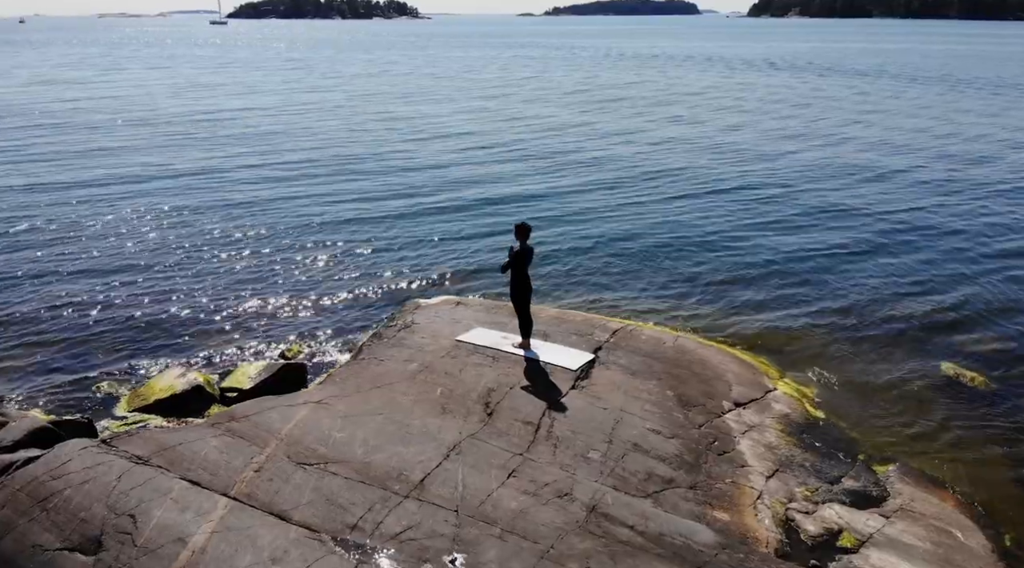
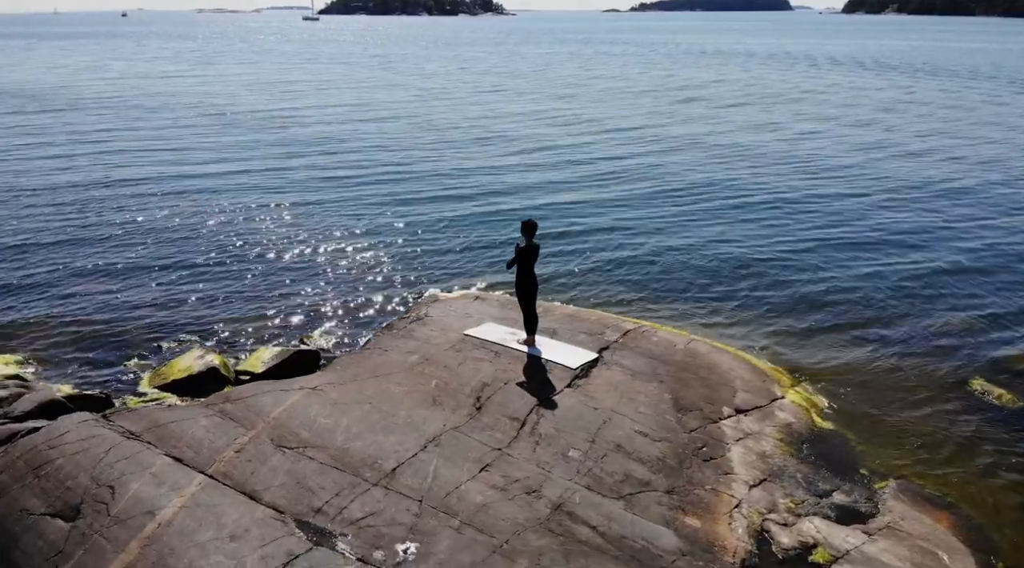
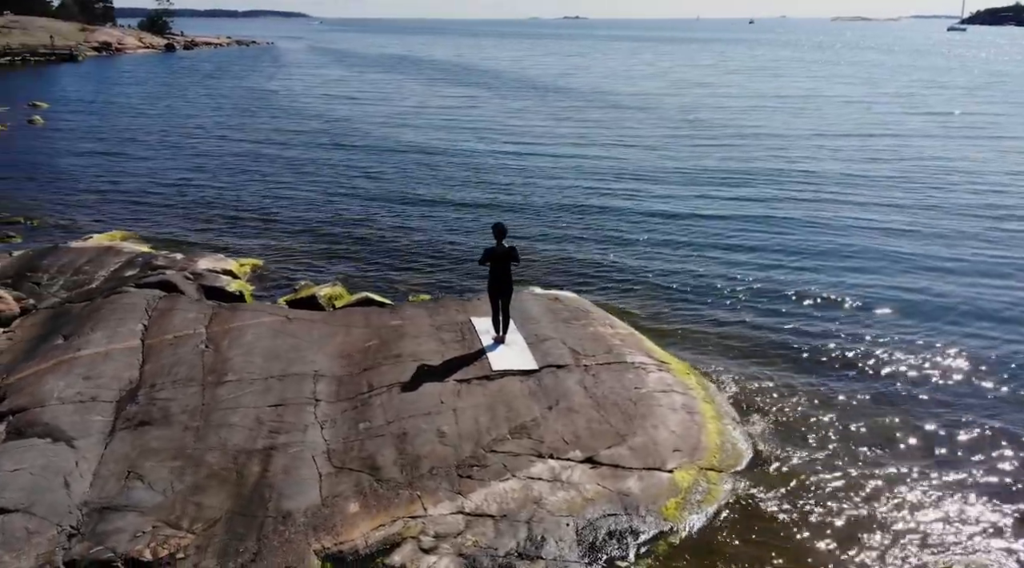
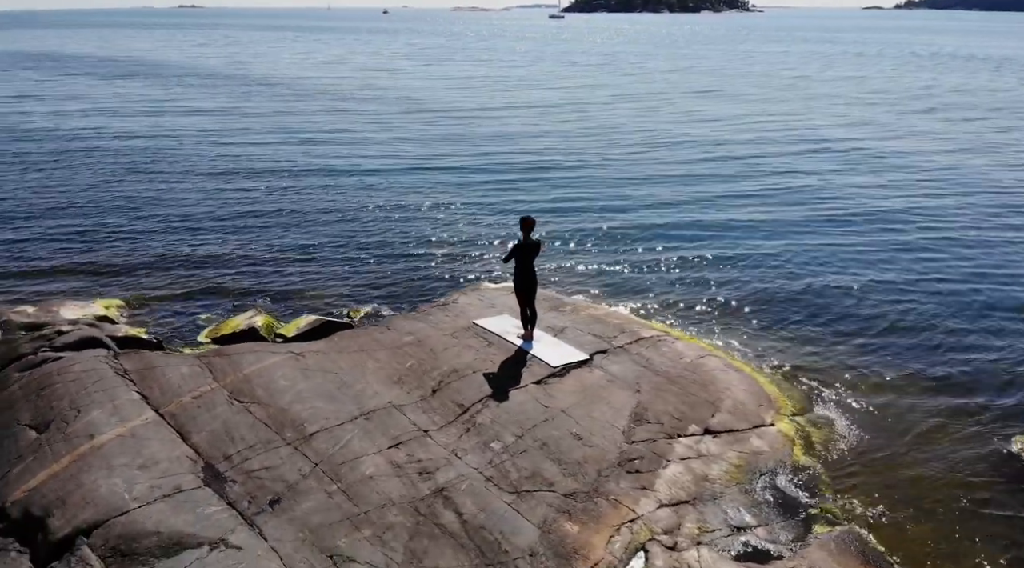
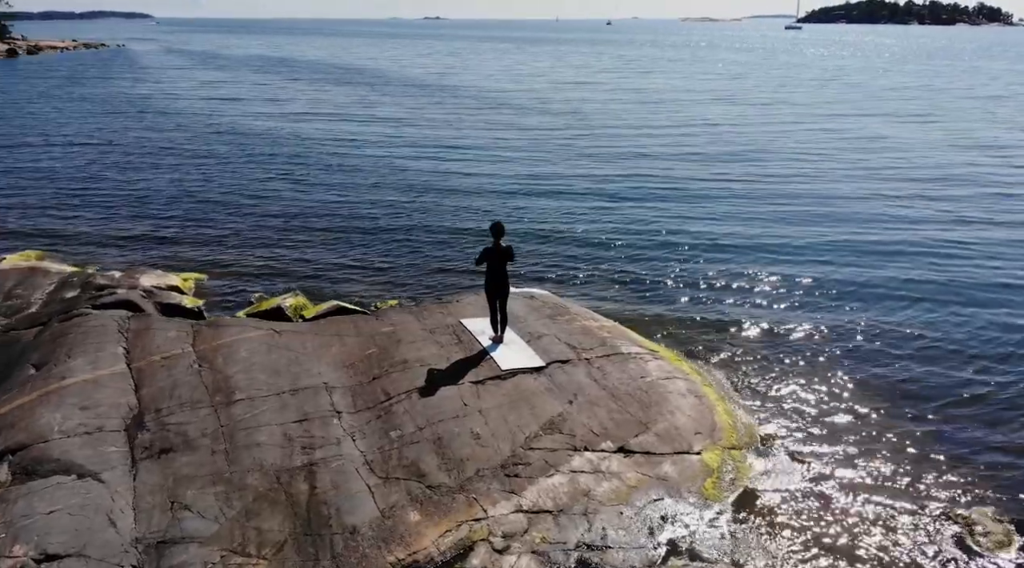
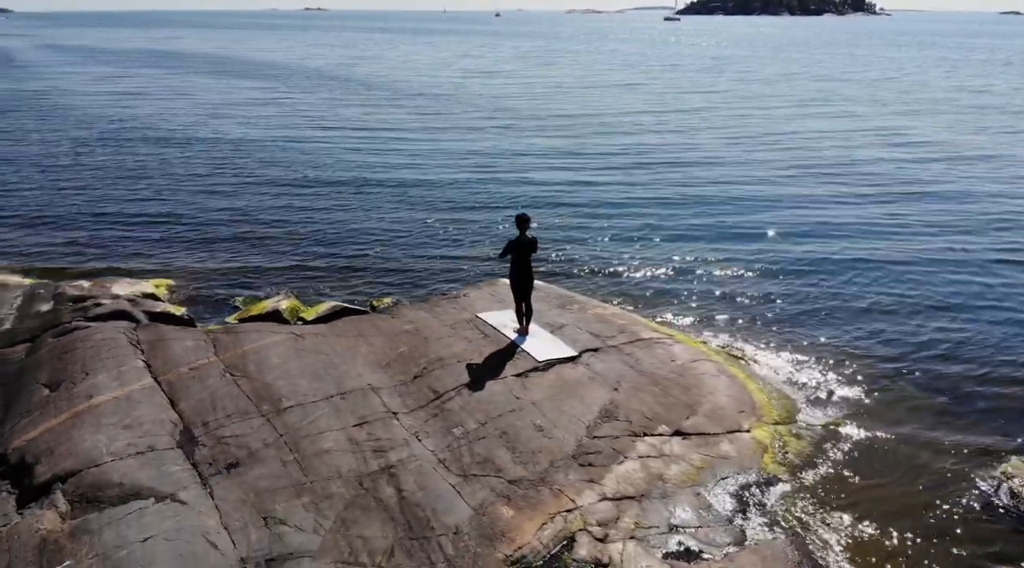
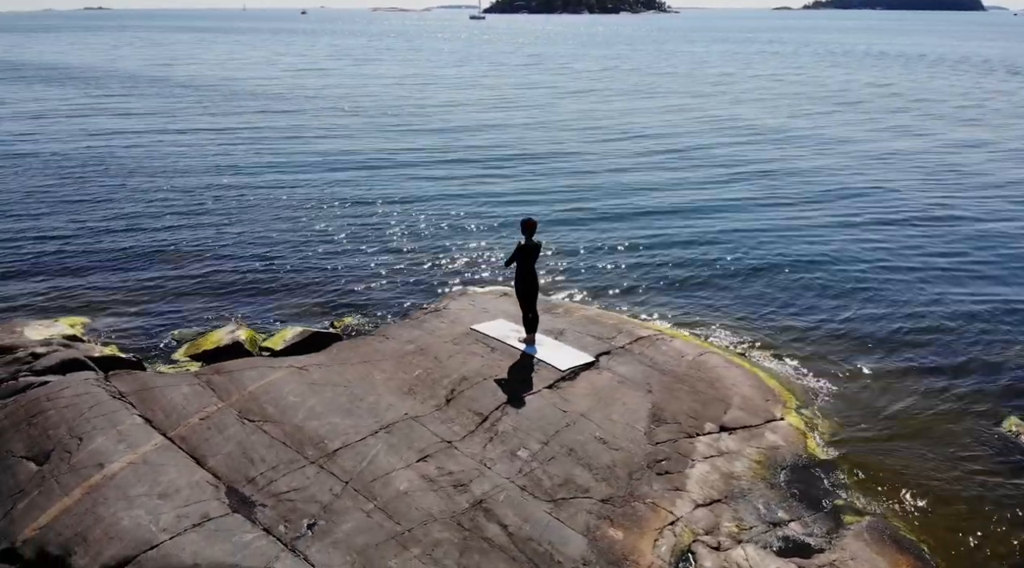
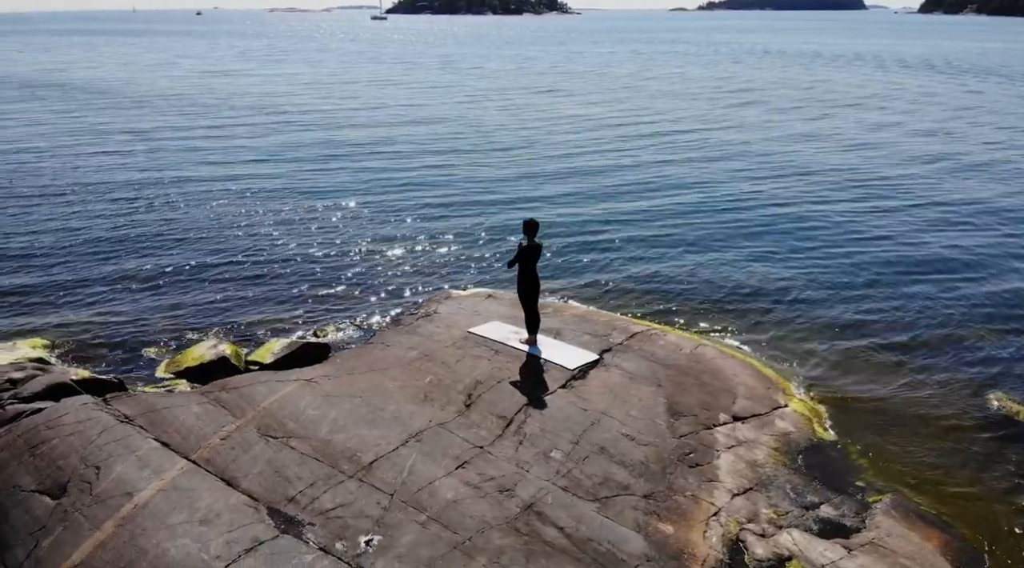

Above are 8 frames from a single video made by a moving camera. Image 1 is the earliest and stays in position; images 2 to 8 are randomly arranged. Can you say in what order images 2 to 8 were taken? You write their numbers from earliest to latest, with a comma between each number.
2, 8, 7, 4, 6, 5, 3
